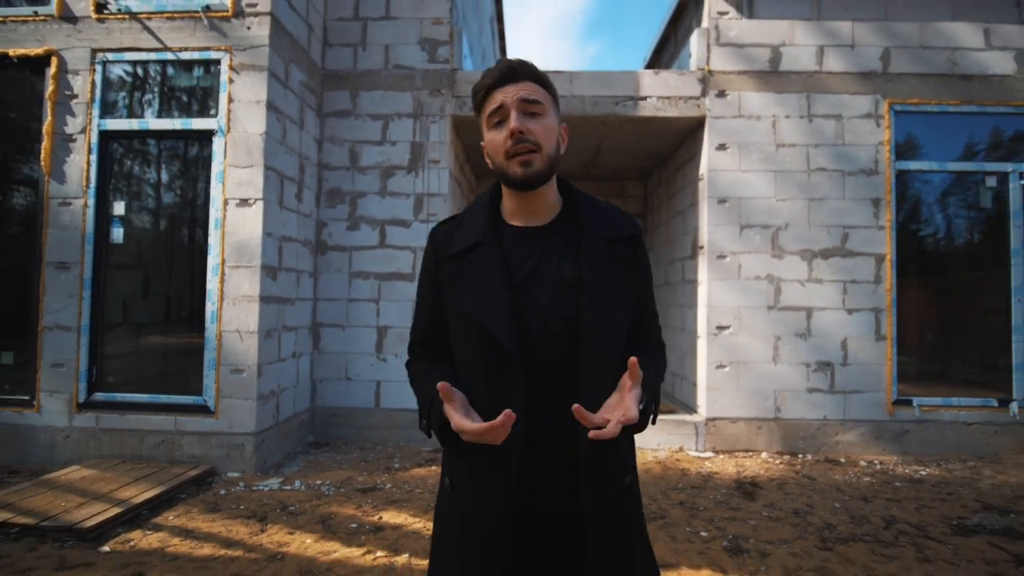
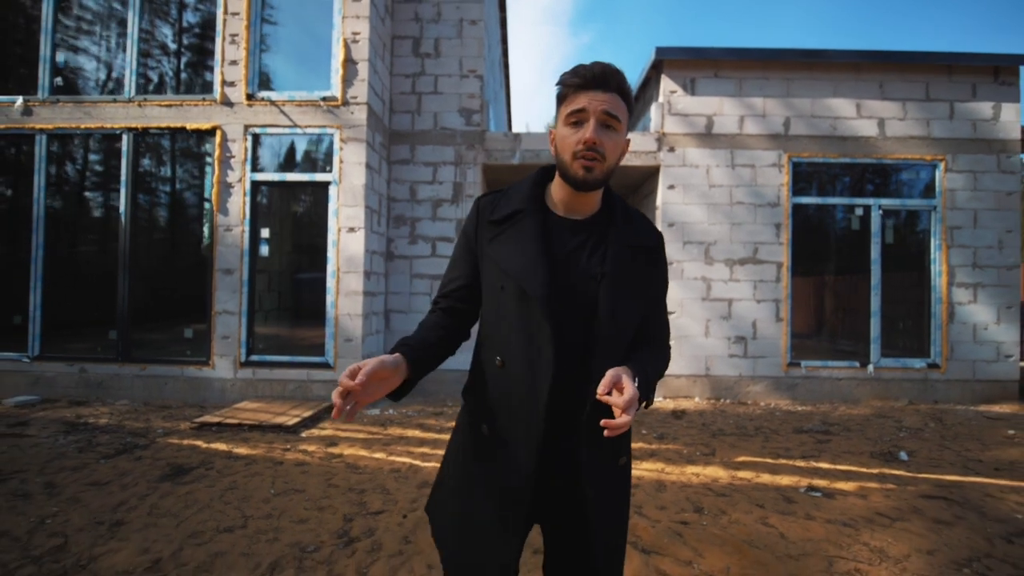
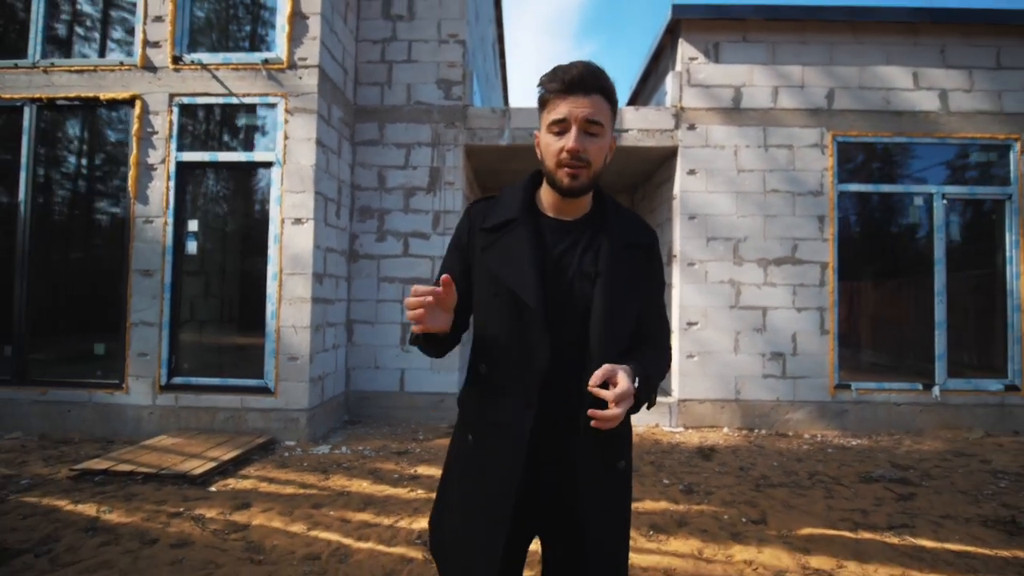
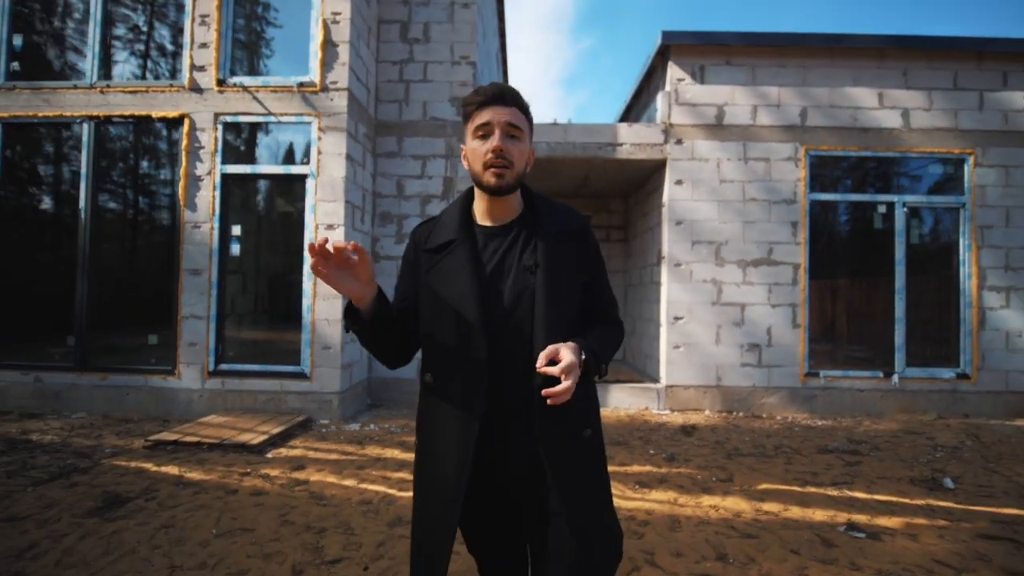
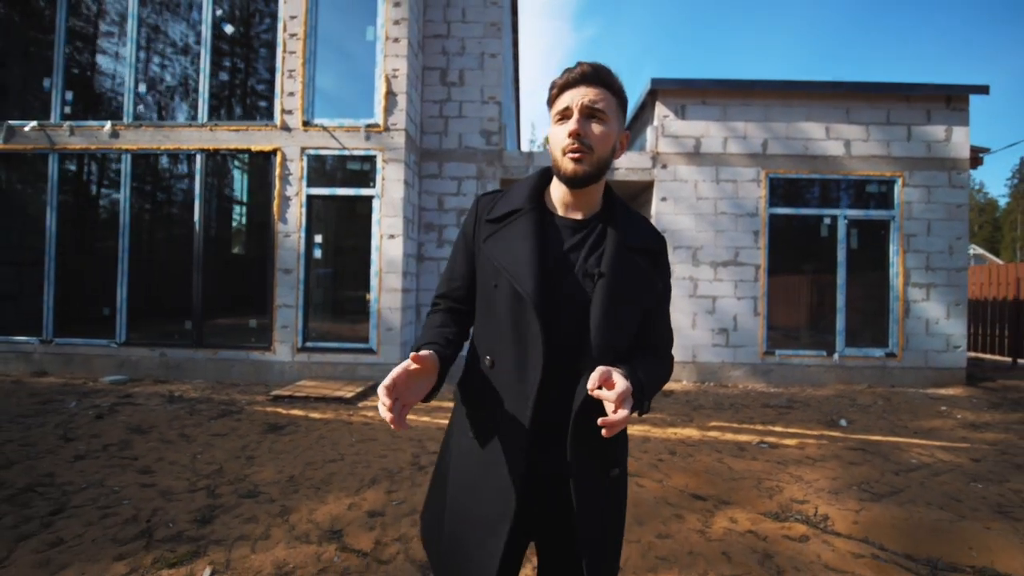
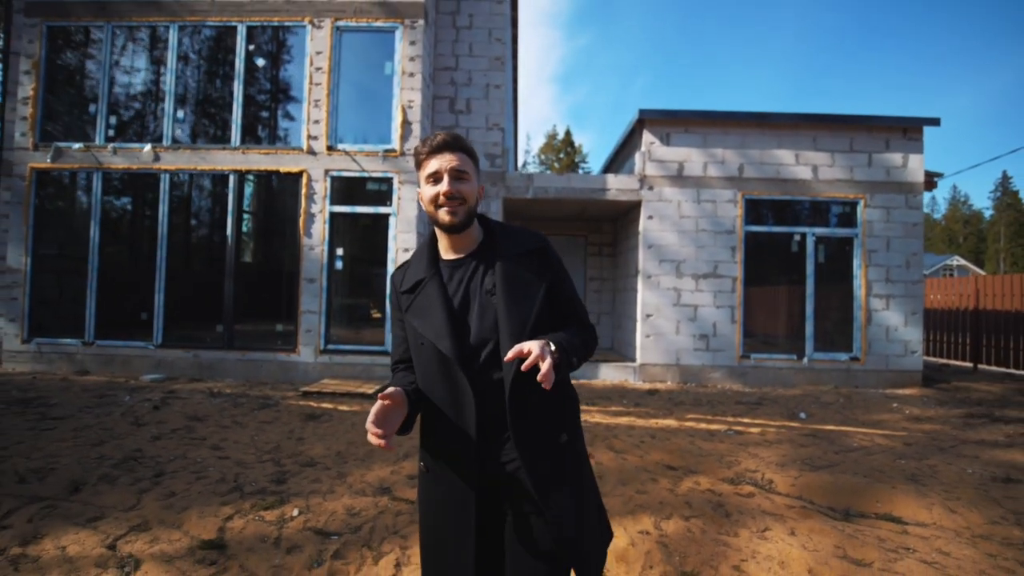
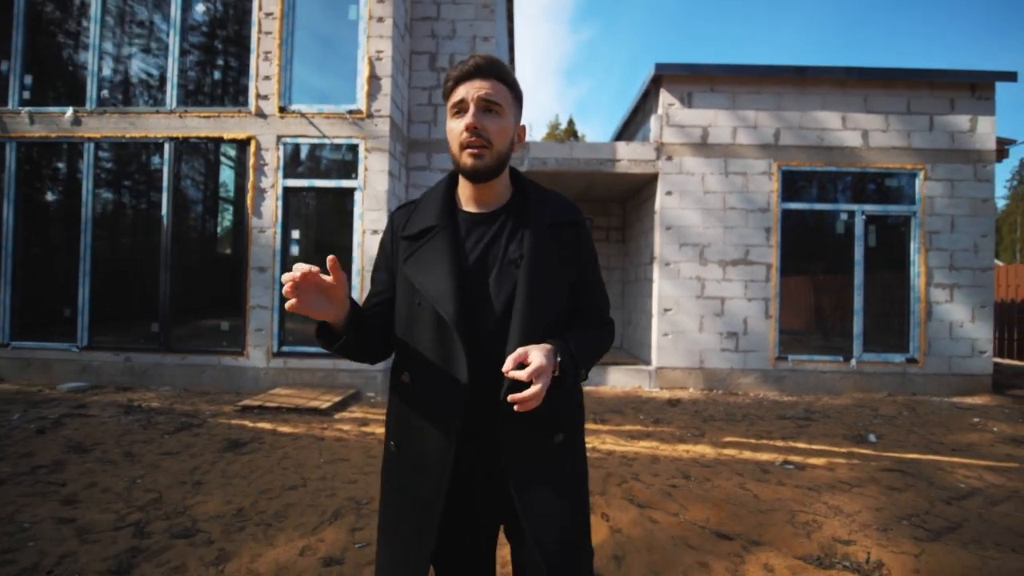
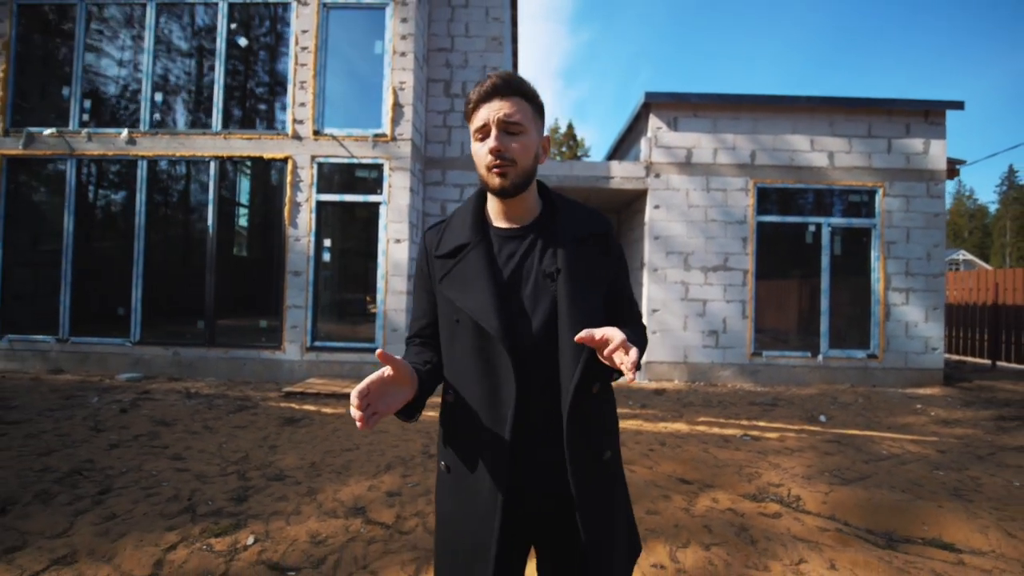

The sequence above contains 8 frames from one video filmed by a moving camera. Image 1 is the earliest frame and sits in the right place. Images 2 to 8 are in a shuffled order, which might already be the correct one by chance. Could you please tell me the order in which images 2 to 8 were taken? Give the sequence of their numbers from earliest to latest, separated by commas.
3, 4, 2, 7, 5, 8, 6
